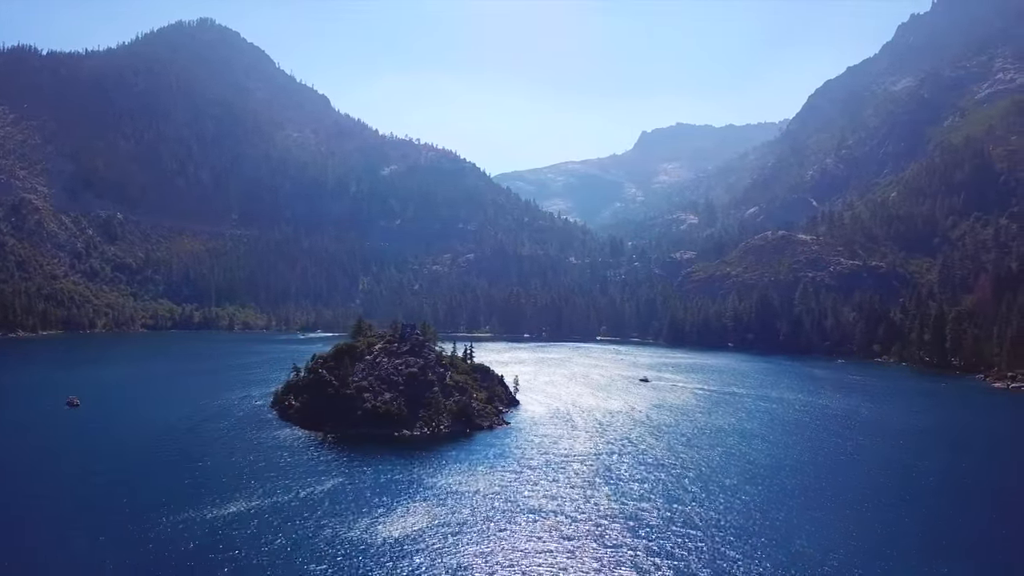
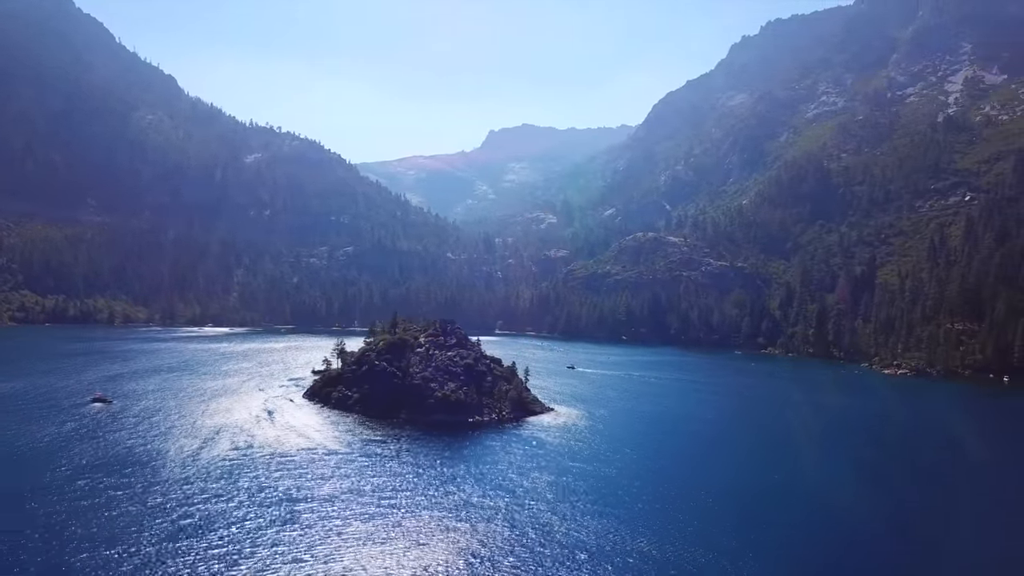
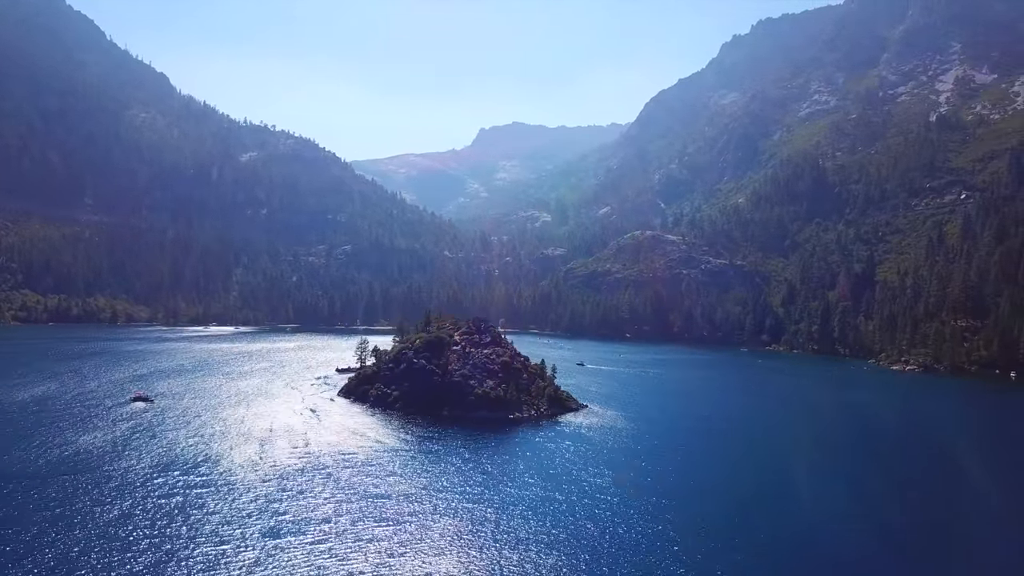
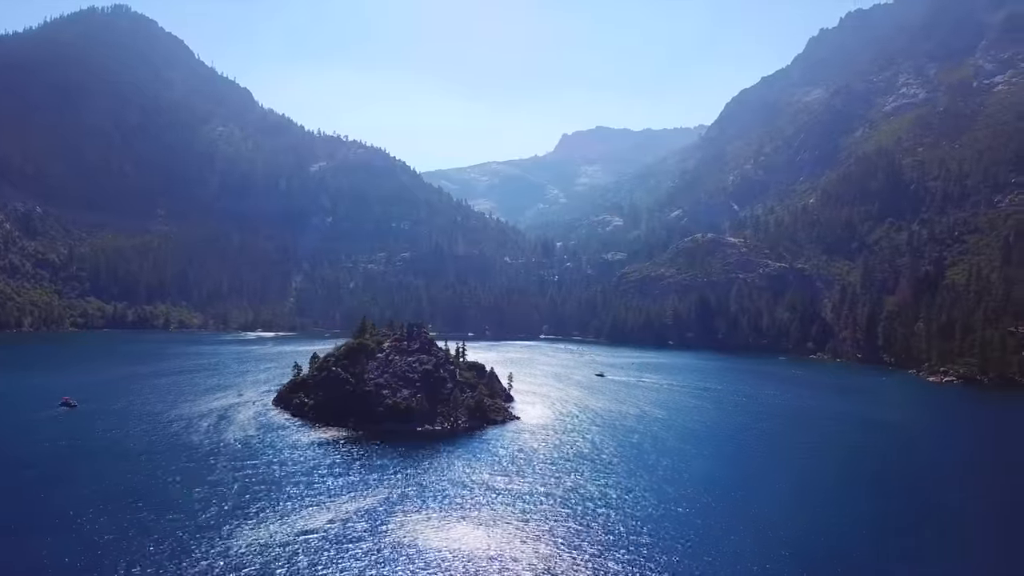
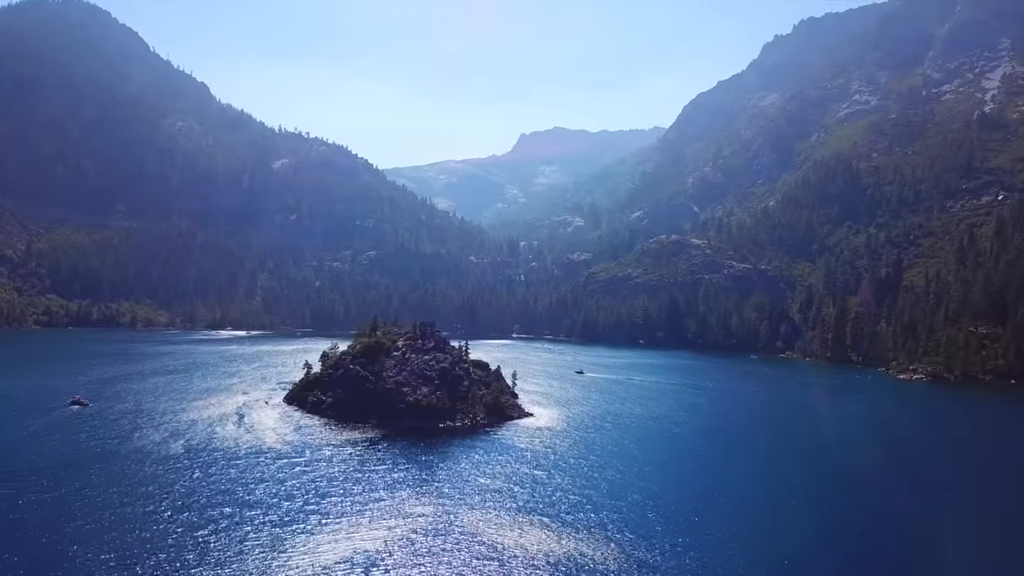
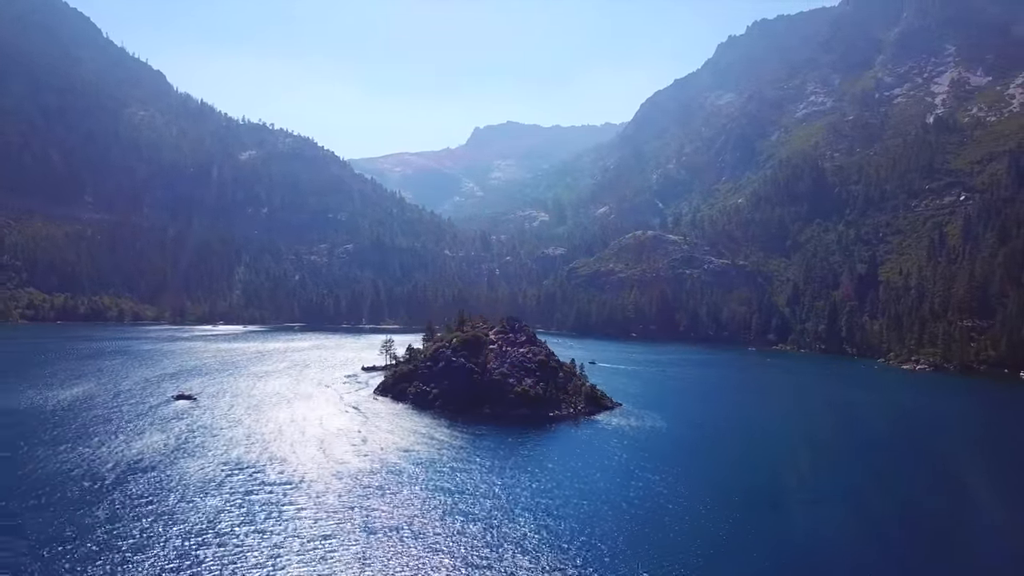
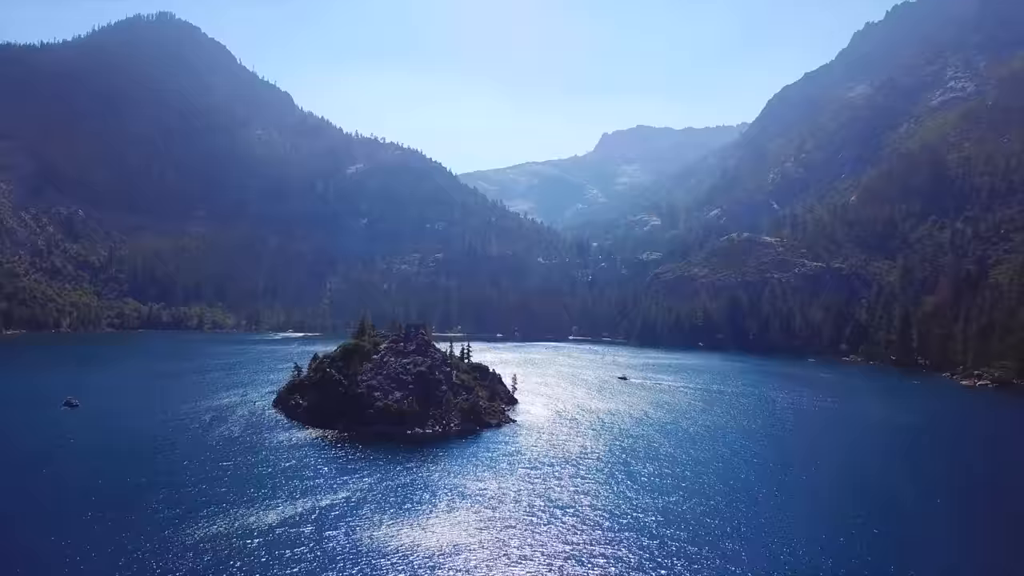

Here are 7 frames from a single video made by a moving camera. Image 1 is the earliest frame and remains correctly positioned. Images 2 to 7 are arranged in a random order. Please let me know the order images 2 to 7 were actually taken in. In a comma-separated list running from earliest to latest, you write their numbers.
7, 4, 5, 2, 3, 6
